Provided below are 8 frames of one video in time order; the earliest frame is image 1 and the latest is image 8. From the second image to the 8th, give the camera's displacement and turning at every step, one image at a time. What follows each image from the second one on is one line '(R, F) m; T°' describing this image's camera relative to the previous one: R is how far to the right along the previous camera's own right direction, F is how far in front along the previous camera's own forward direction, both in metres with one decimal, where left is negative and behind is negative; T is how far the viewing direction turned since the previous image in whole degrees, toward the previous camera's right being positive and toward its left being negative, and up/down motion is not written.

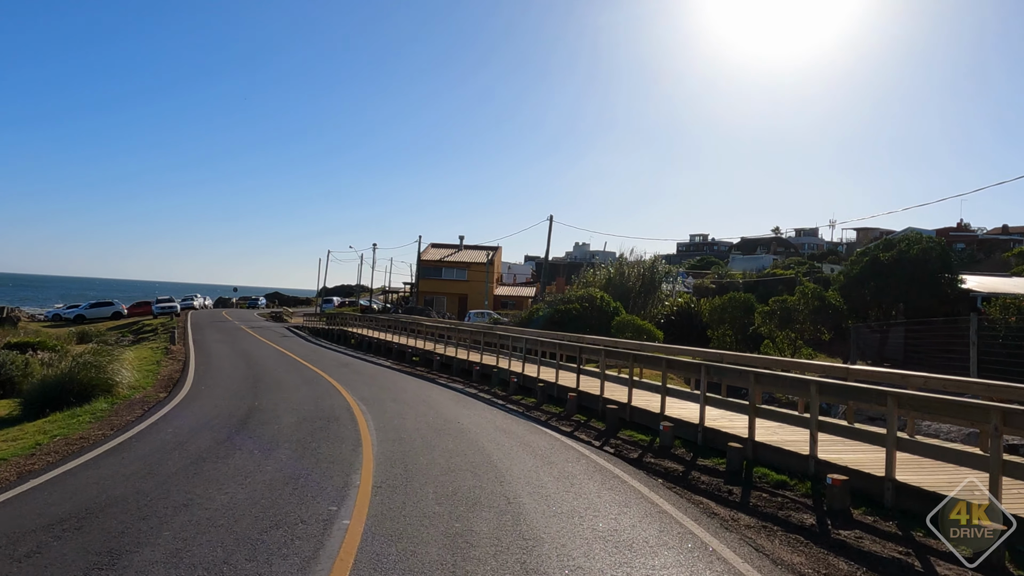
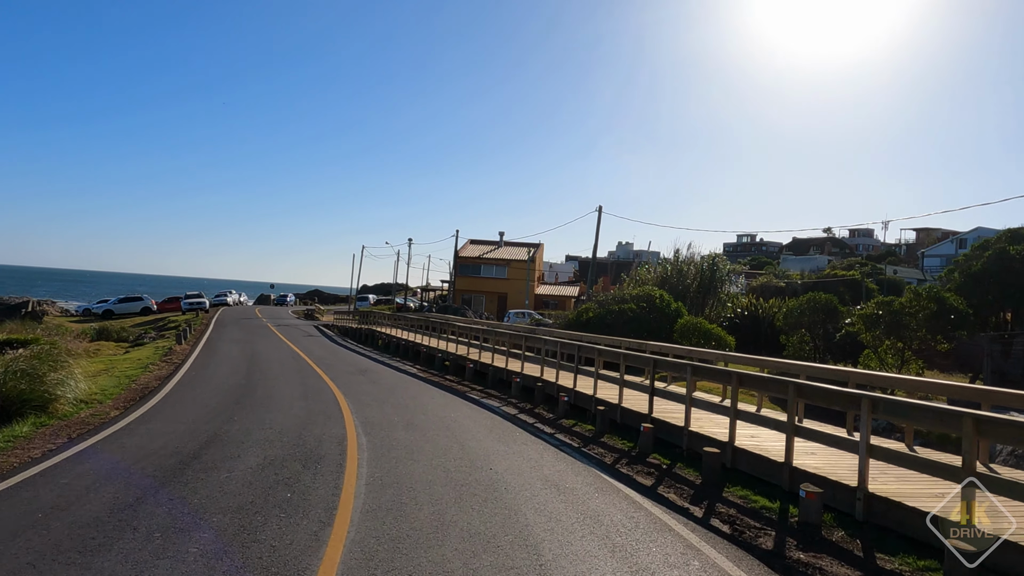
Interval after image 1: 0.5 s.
(-0.2, +3.0) m; -3°
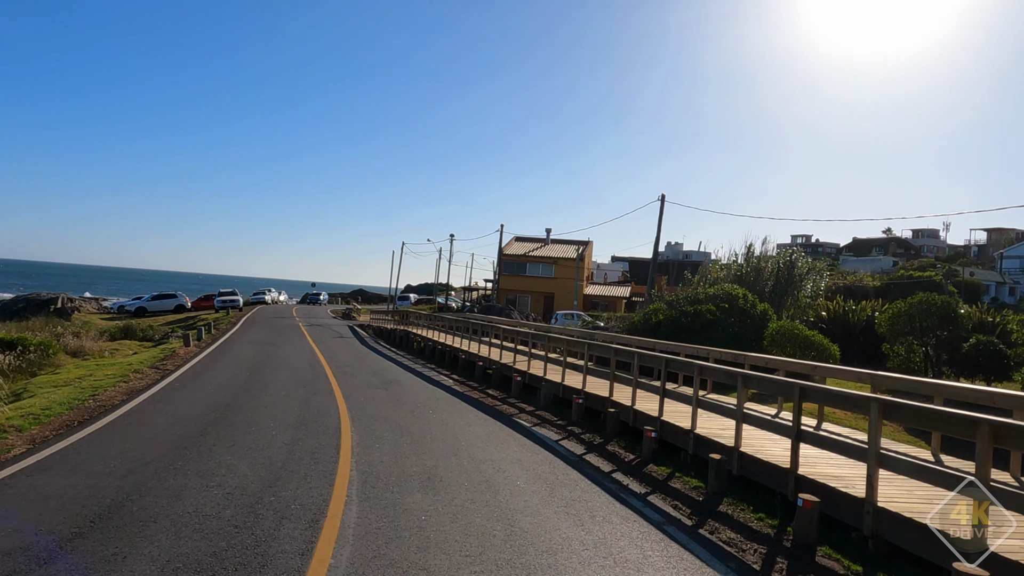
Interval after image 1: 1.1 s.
(-0.3, +3.0) m; -4°
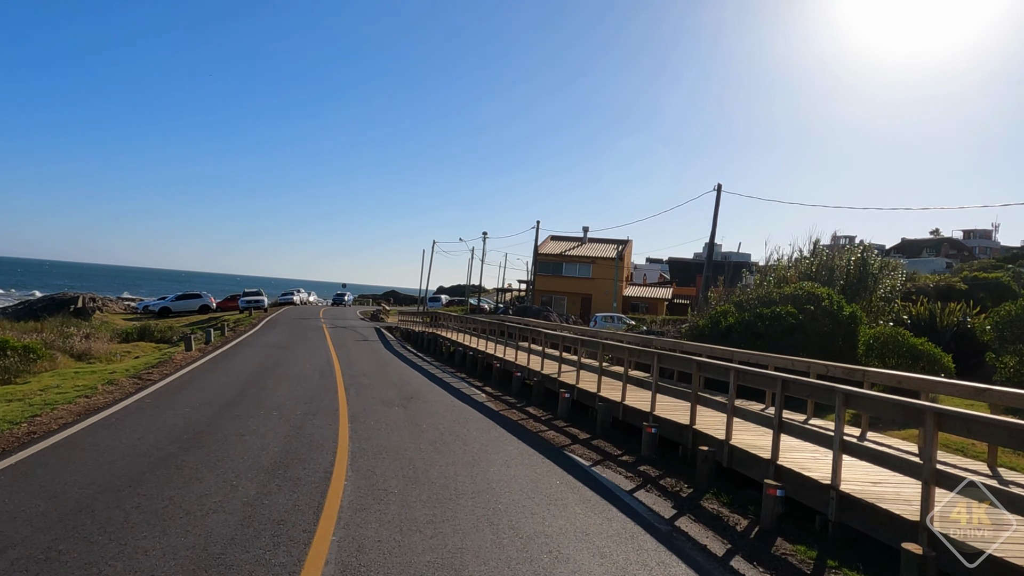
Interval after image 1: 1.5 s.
(-0.2, +2.4) m; -3°
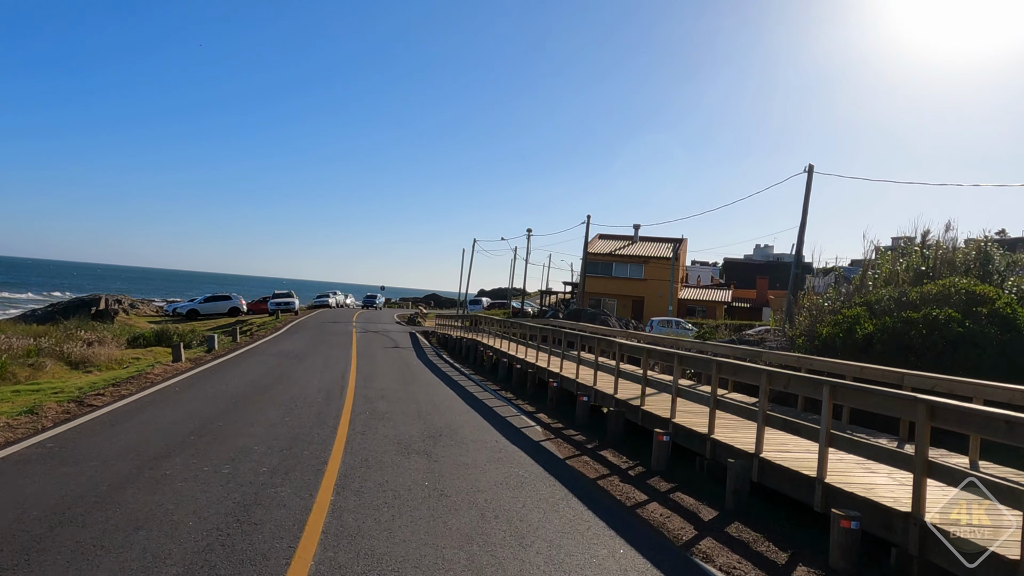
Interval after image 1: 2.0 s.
(-0.3, +3.2) m; -4°
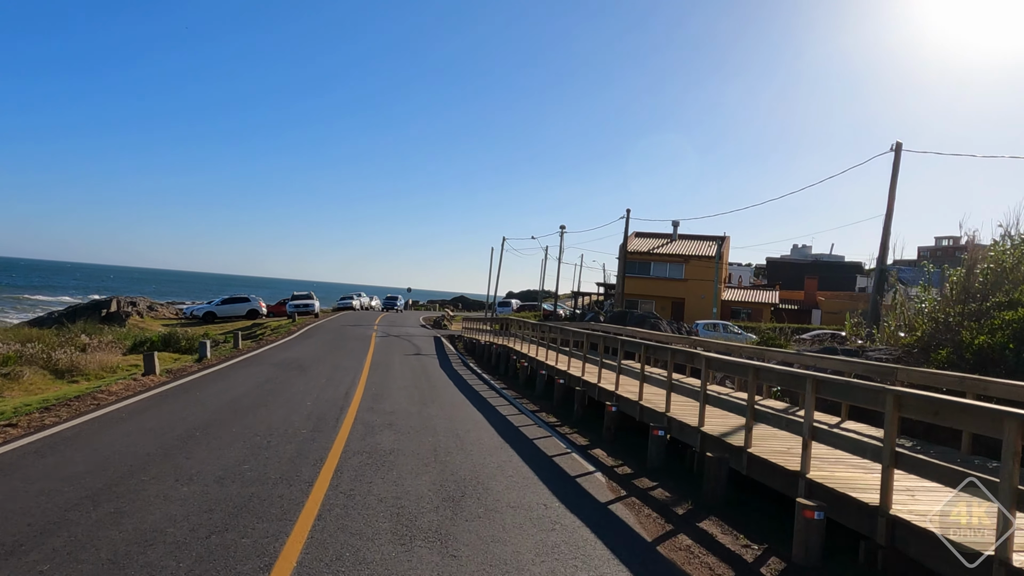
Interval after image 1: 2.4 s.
(-0.2, +2.5) m; -2°
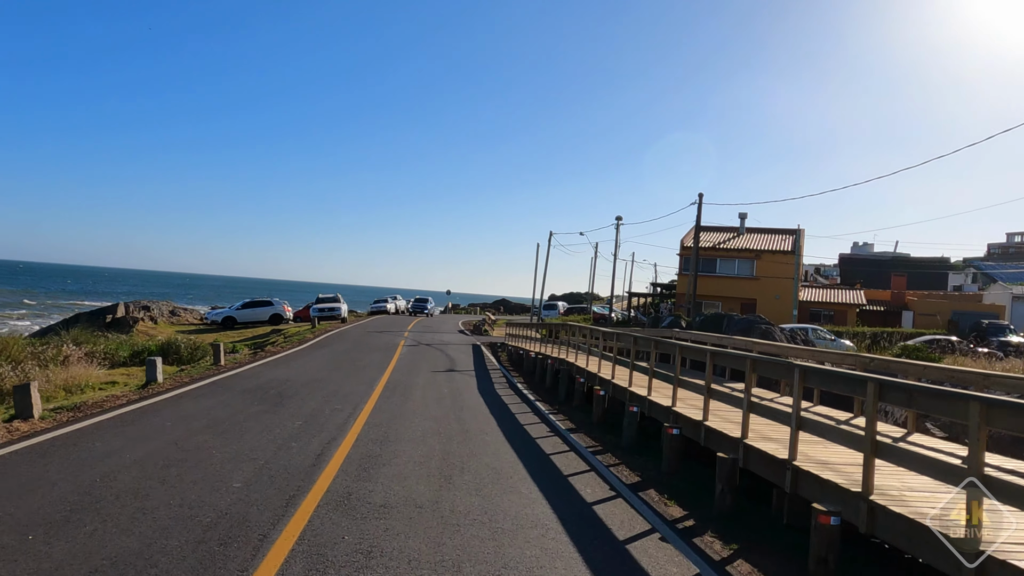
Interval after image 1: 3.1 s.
(-0.4, +4.3) m; -4°
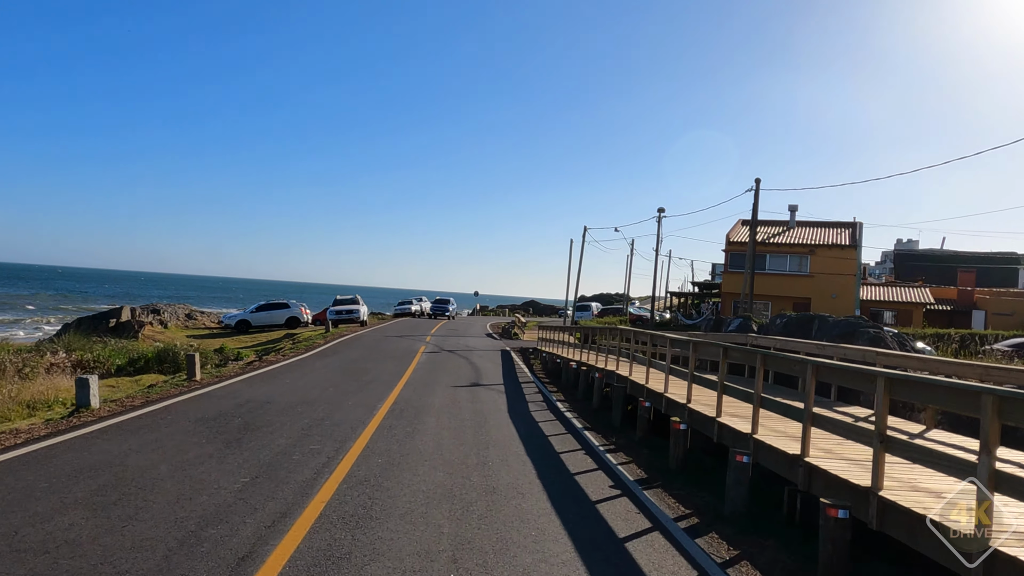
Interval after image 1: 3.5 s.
(-0.2, +2.6) m; -2°
